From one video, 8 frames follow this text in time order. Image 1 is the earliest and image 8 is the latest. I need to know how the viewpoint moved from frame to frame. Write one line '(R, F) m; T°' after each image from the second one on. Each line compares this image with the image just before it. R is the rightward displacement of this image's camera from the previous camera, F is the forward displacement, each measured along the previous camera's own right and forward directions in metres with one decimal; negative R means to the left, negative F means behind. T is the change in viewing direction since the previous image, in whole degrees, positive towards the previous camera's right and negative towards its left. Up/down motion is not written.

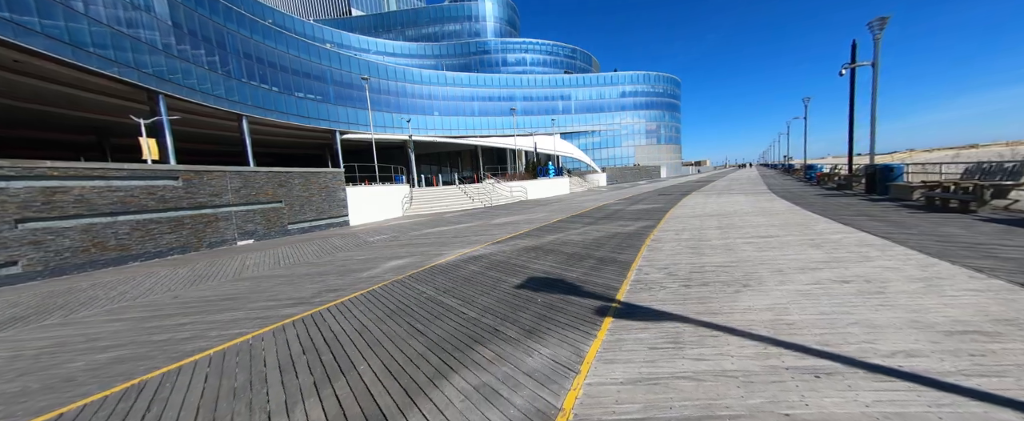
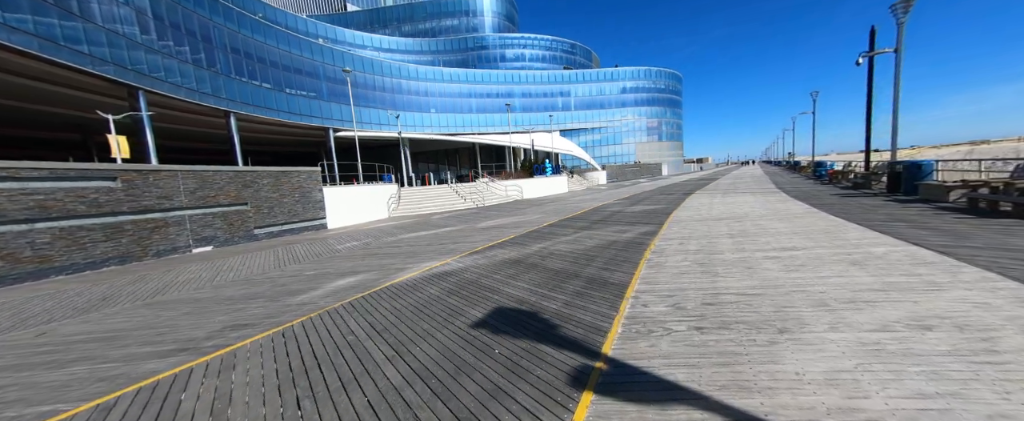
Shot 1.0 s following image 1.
(+0.6, +1.2) m; 0°
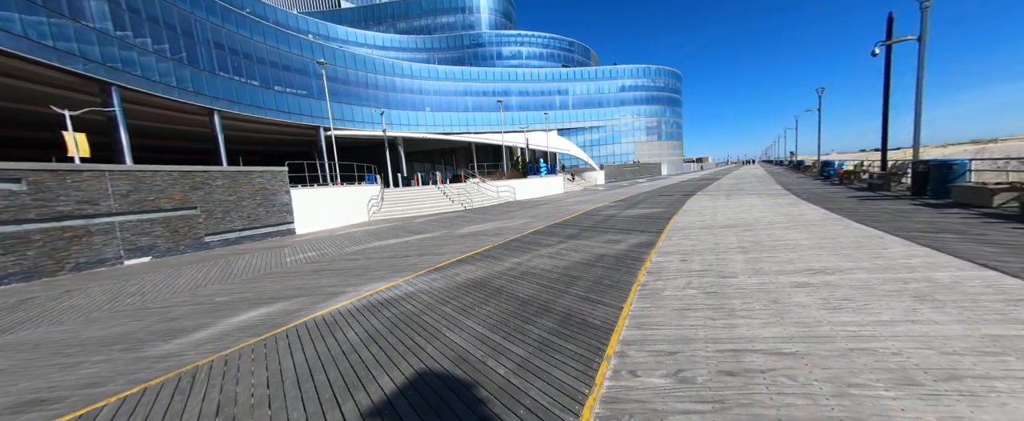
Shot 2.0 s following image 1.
(+0.7, +1.3) m; 0°
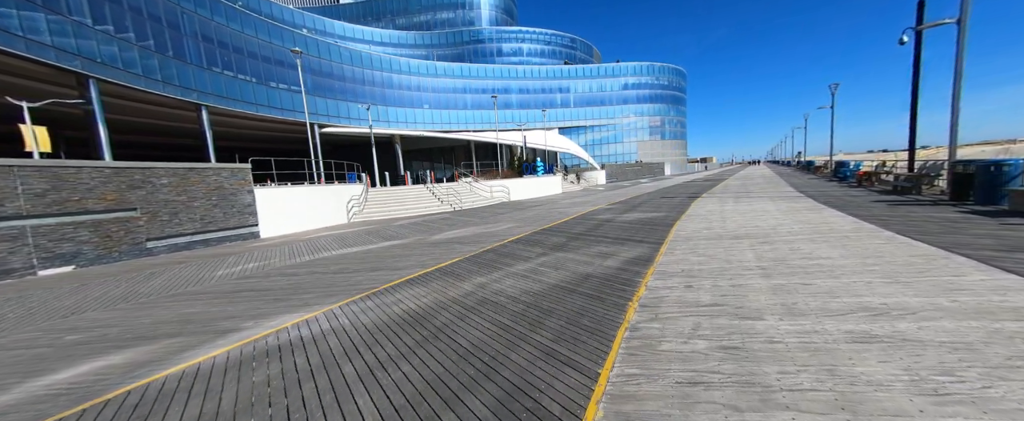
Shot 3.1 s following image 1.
(+0.8, +1.3) m; -1°
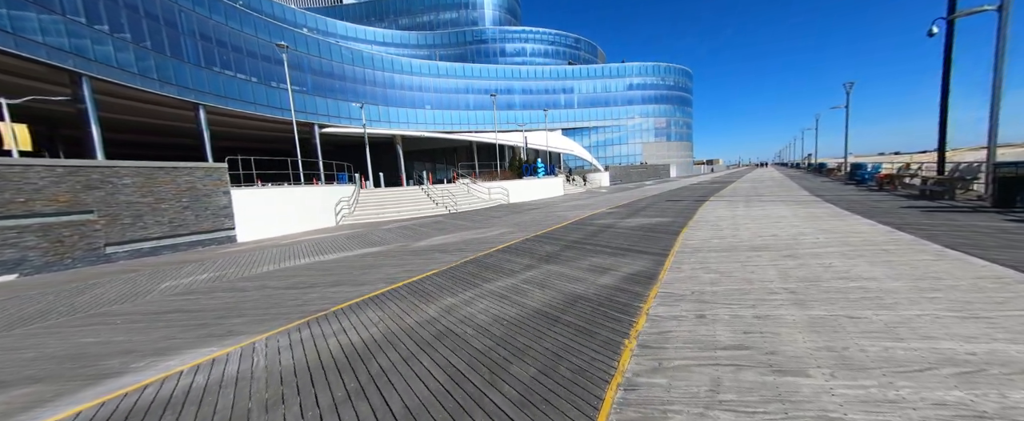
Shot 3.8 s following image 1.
(+0.5, +0.9) m; -1°
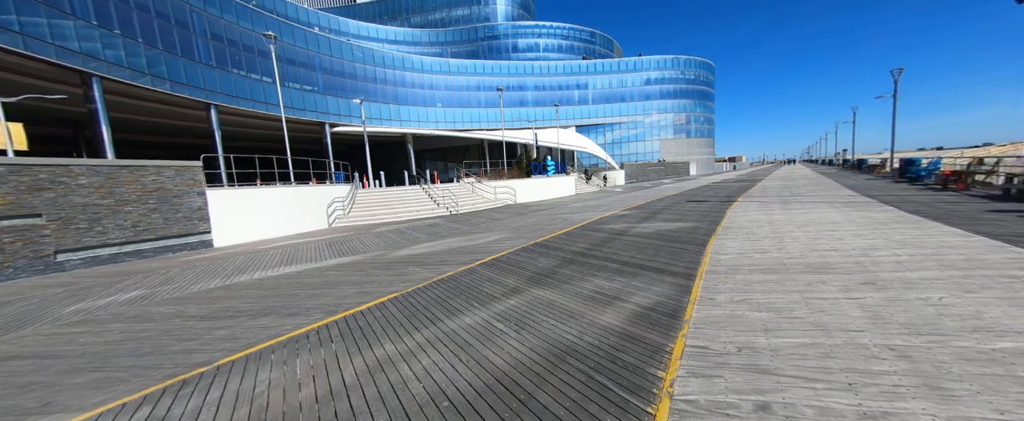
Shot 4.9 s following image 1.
(+0.7, +1.5) m; -3°
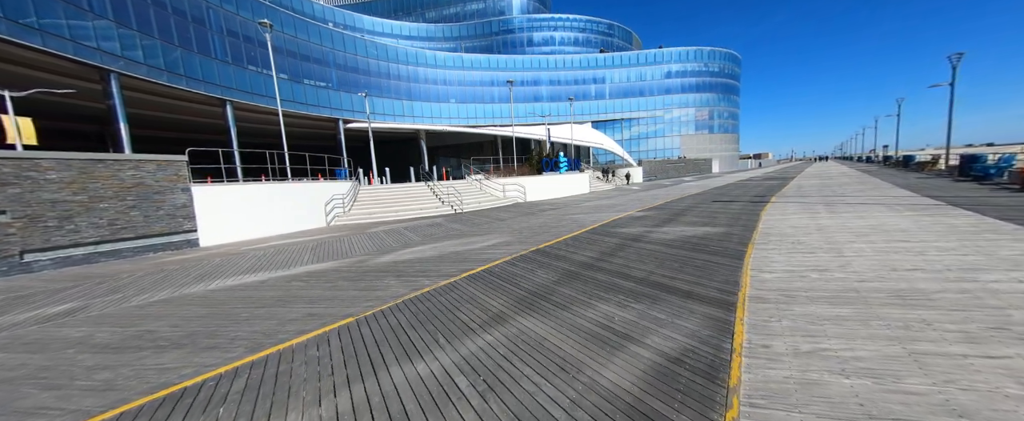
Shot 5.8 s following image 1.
(+0.5, +1.2) m; -3°
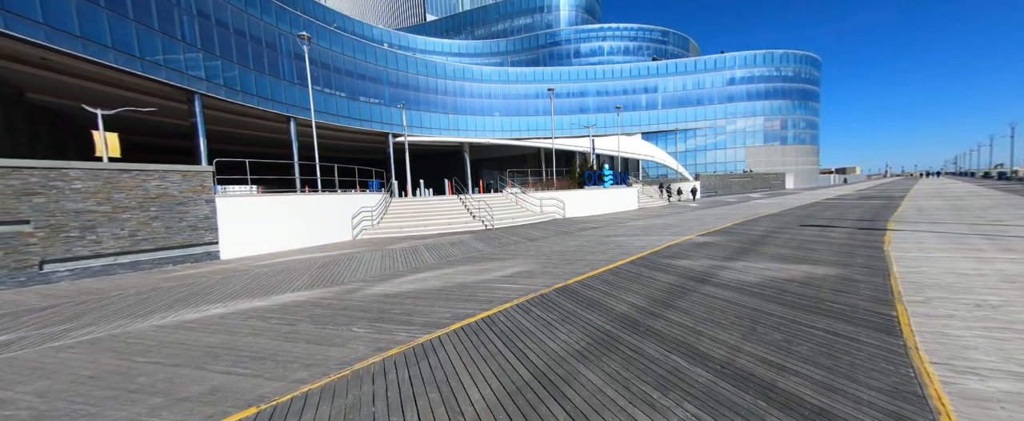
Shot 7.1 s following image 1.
(+0.5, +1.8) m; -9°
